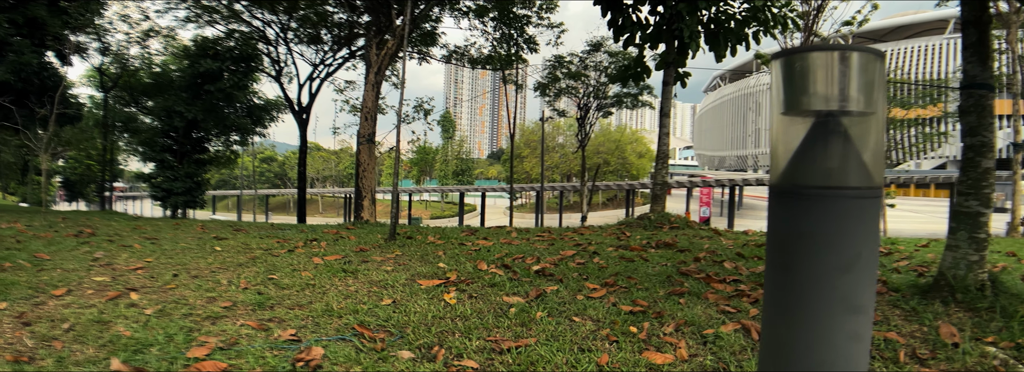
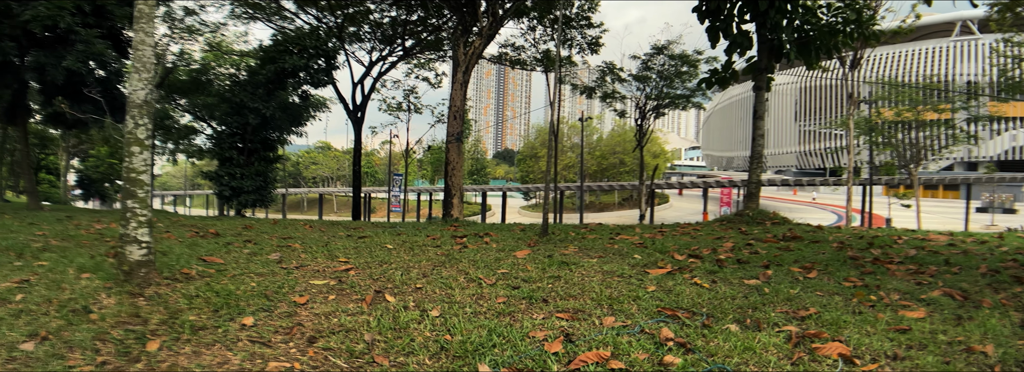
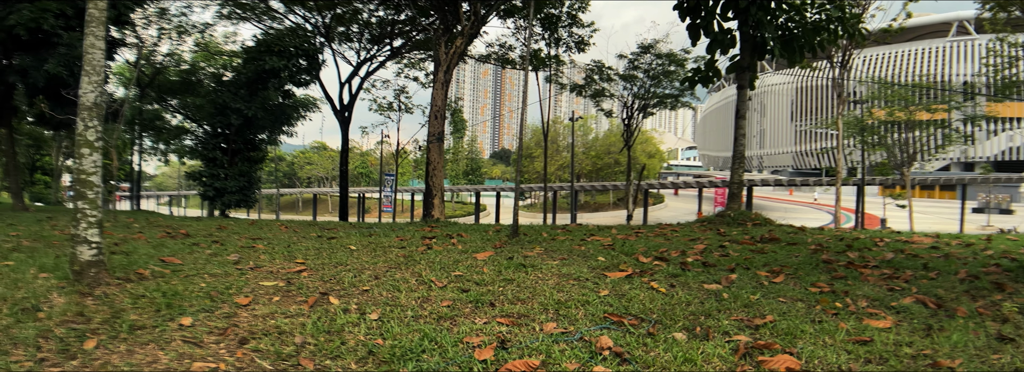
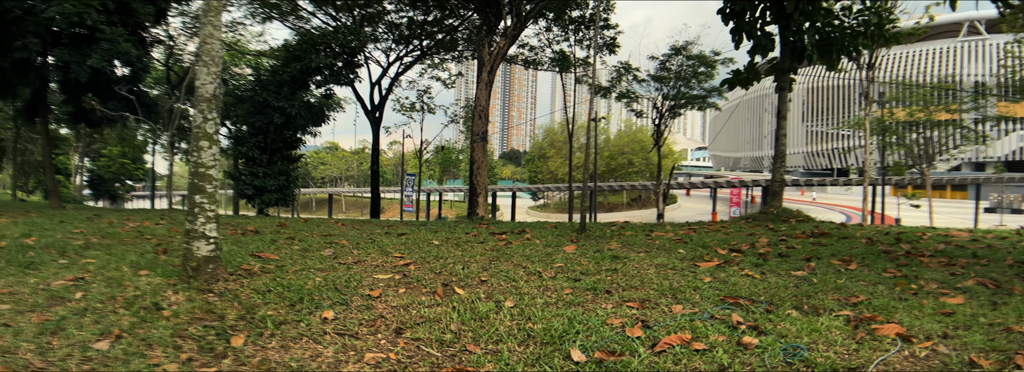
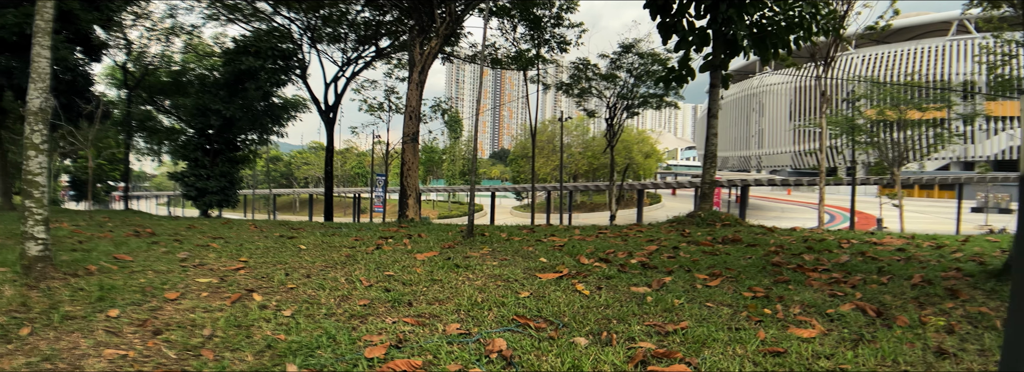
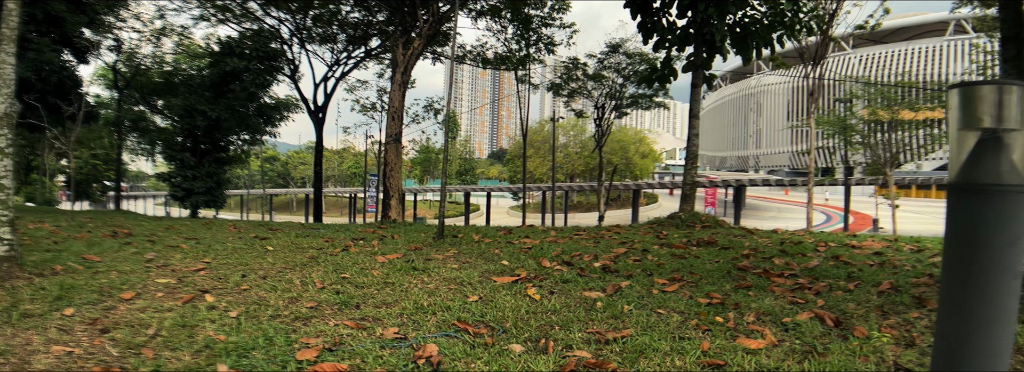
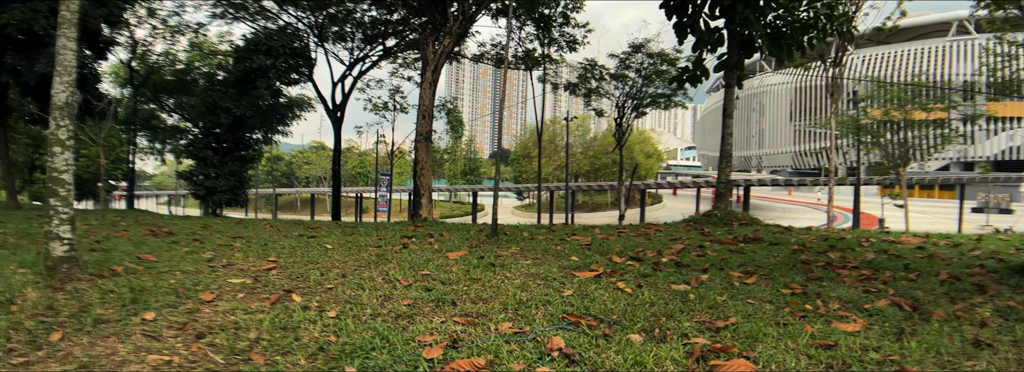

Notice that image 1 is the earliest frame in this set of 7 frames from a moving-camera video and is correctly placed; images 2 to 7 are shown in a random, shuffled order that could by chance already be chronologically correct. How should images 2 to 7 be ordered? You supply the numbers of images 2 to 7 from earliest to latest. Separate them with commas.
6, 5, 7, 3, 2, 4
